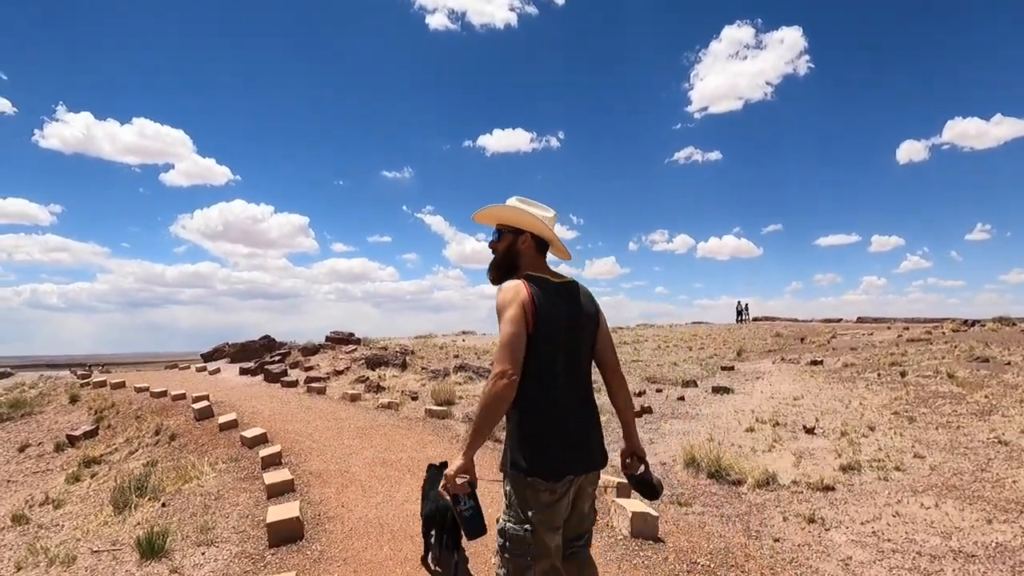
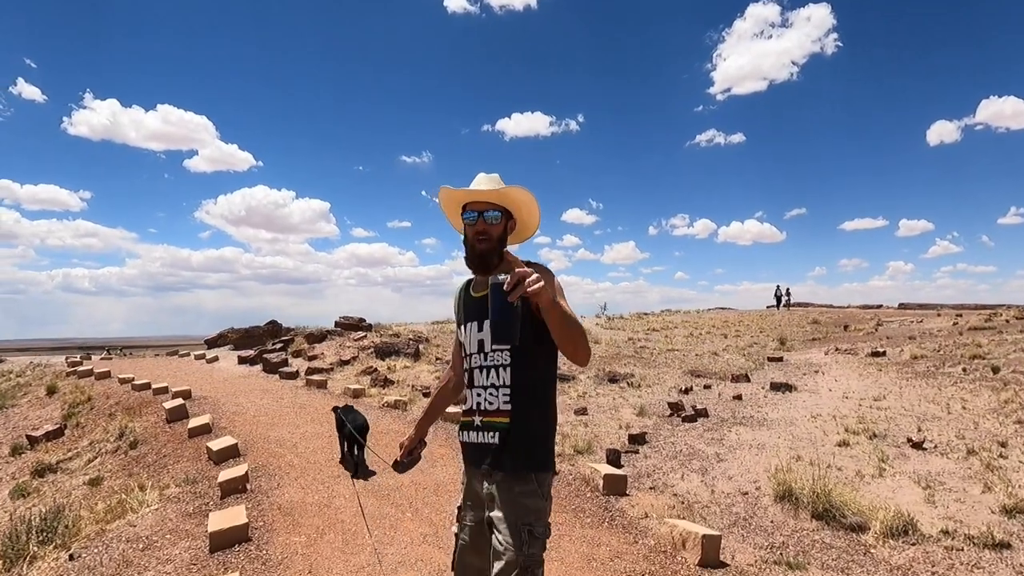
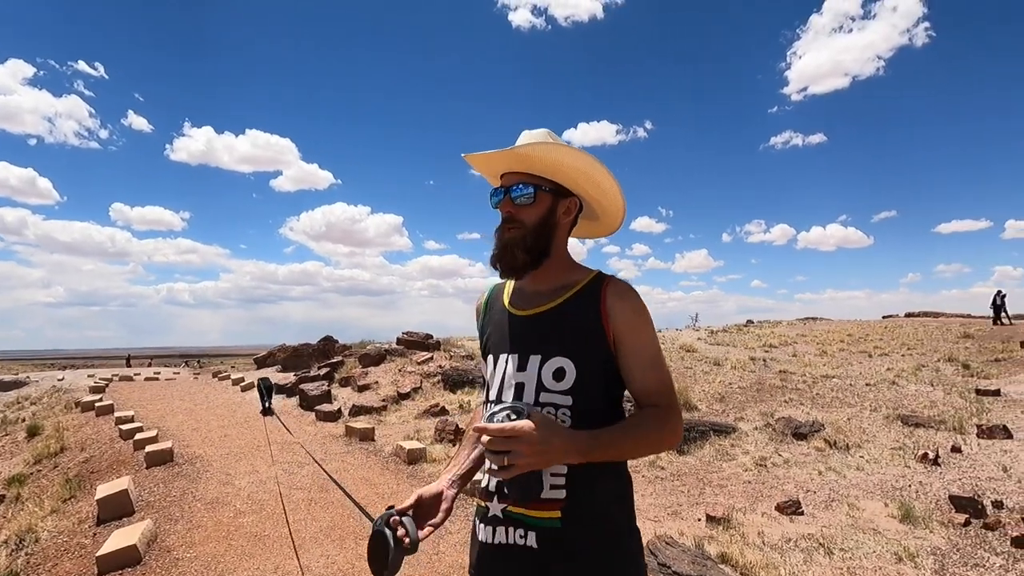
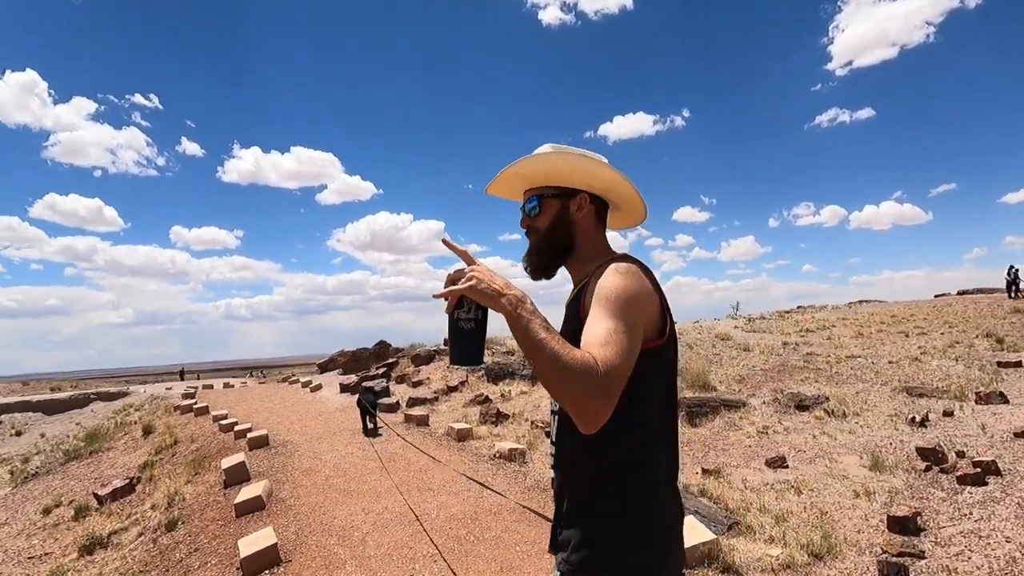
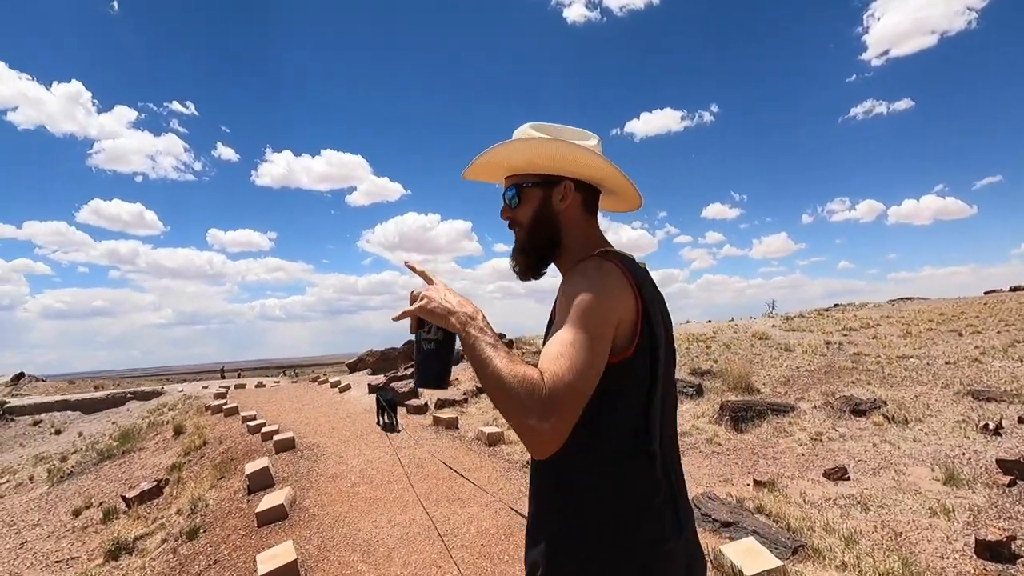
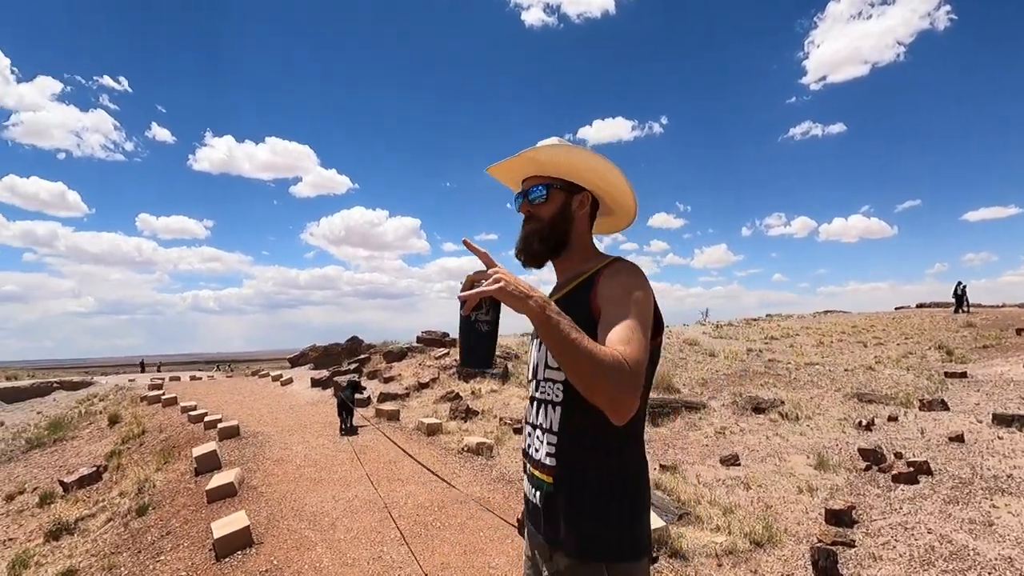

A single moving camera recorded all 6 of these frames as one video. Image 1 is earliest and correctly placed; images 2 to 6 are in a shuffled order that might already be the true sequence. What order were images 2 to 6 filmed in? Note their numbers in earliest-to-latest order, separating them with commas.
2, 6, 4, 5, 3
